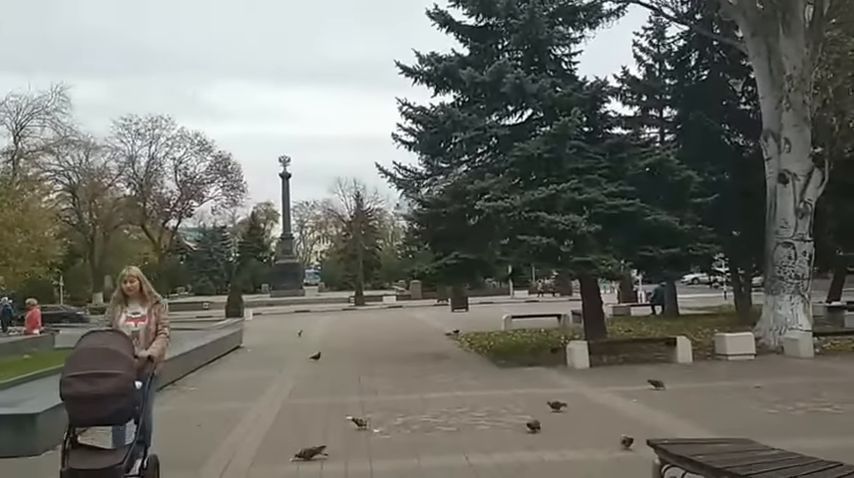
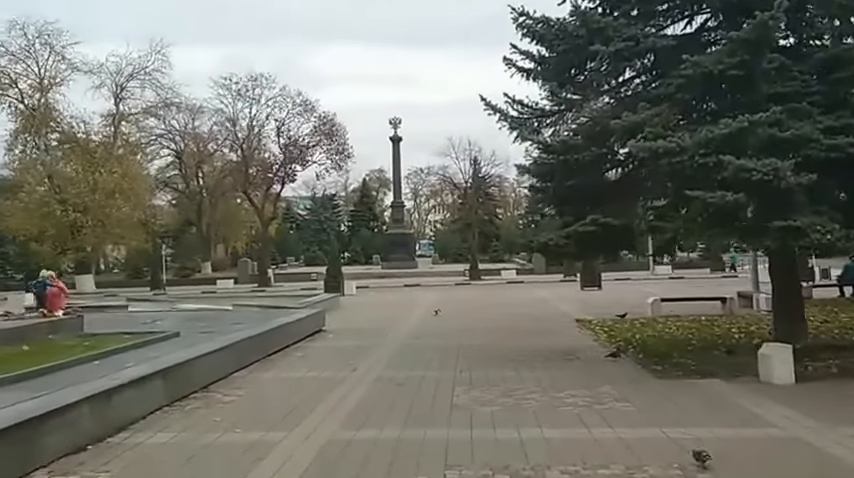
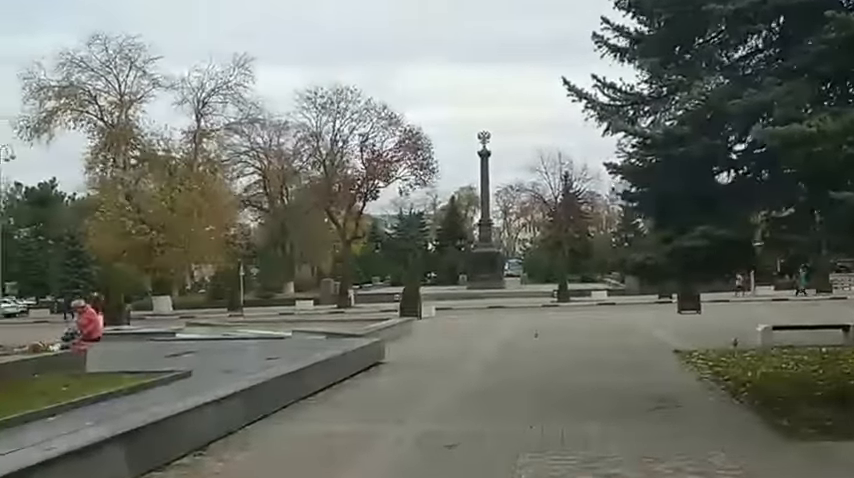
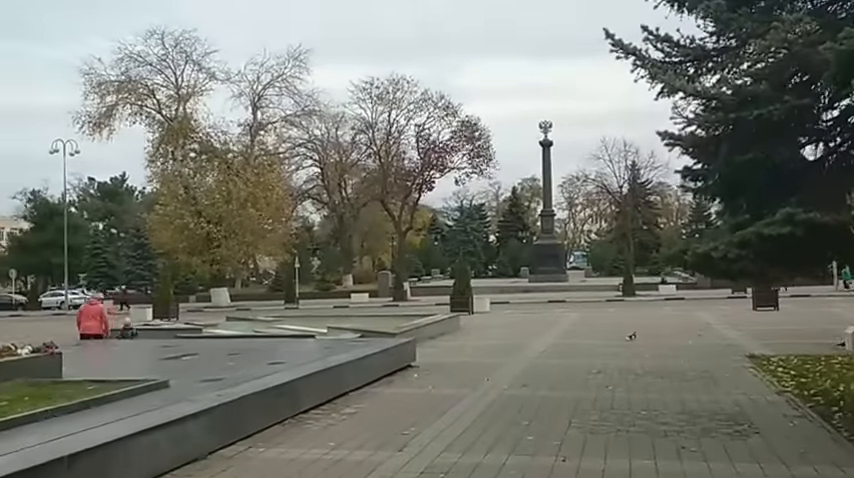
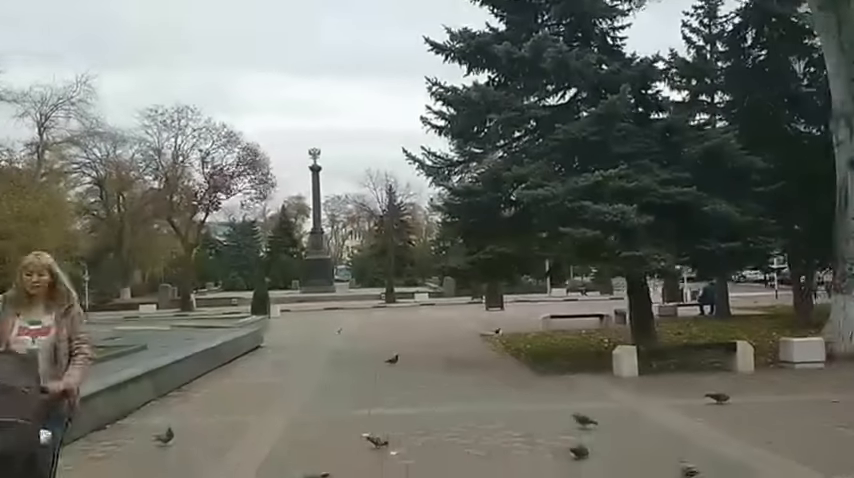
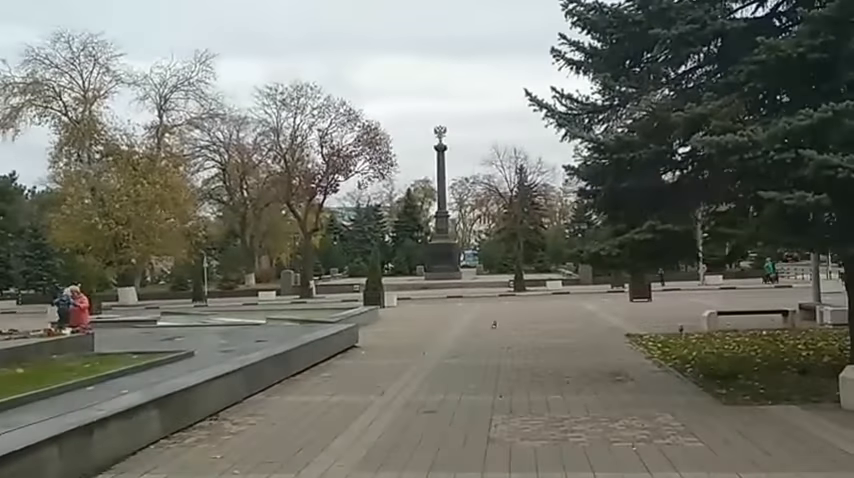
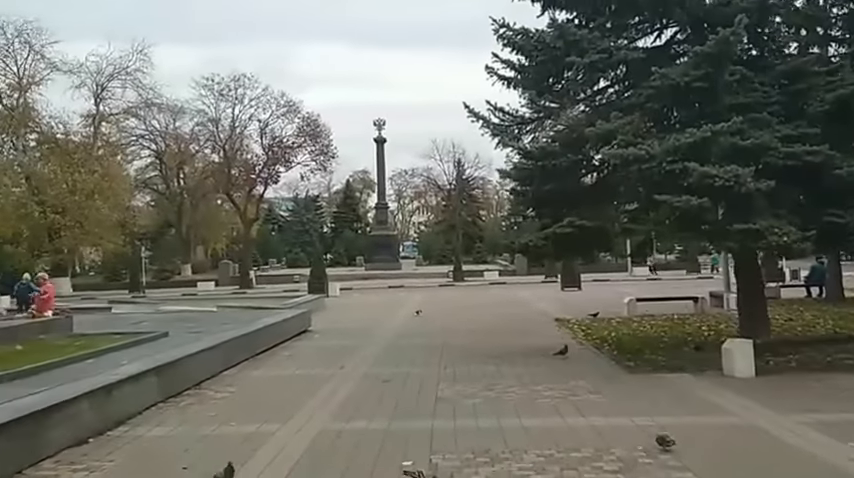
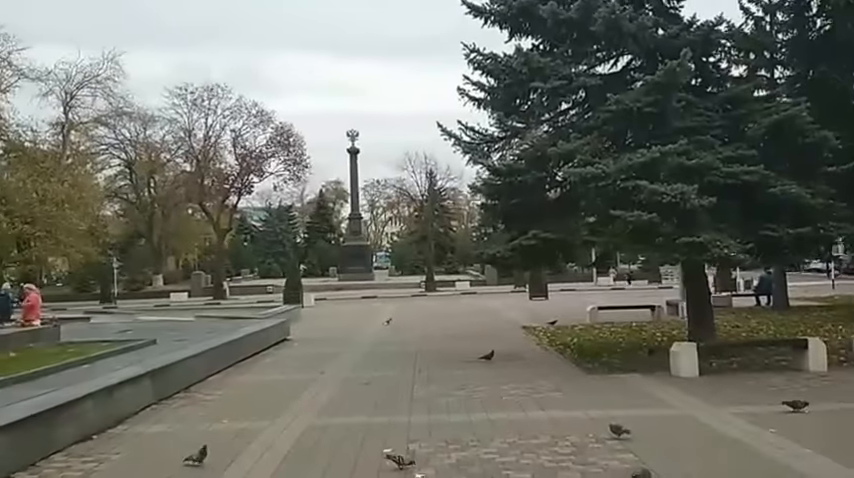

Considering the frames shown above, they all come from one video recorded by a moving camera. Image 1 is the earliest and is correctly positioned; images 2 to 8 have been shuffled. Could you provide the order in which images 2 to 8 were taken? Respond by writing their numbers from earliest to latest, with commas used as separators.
5, 8, 7, 2, 6, 3, 4
